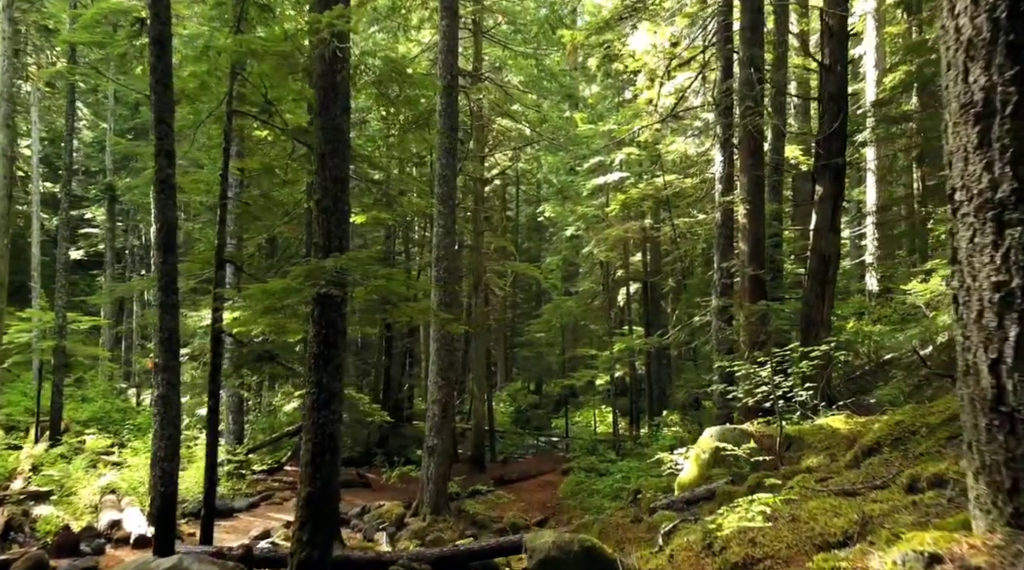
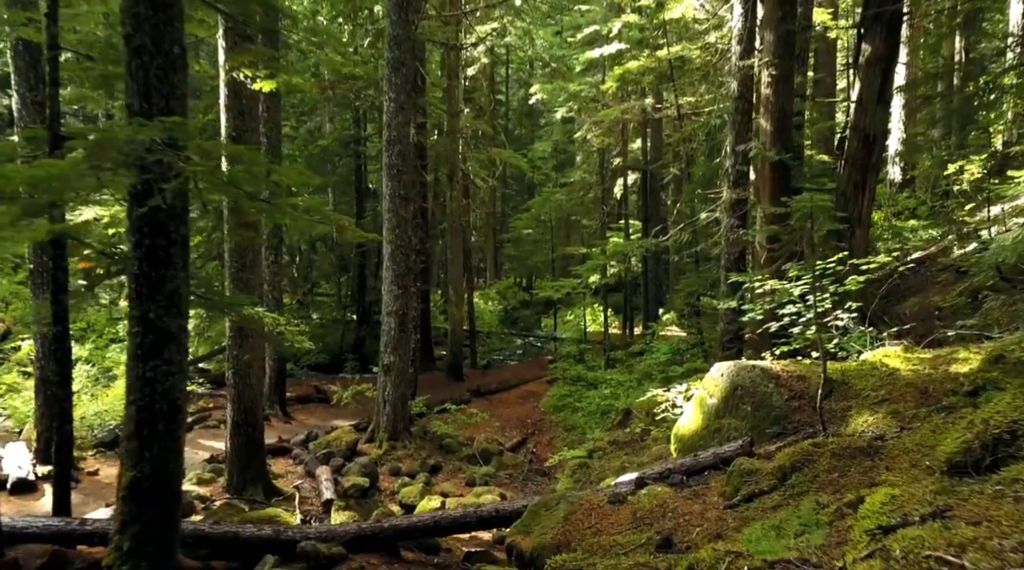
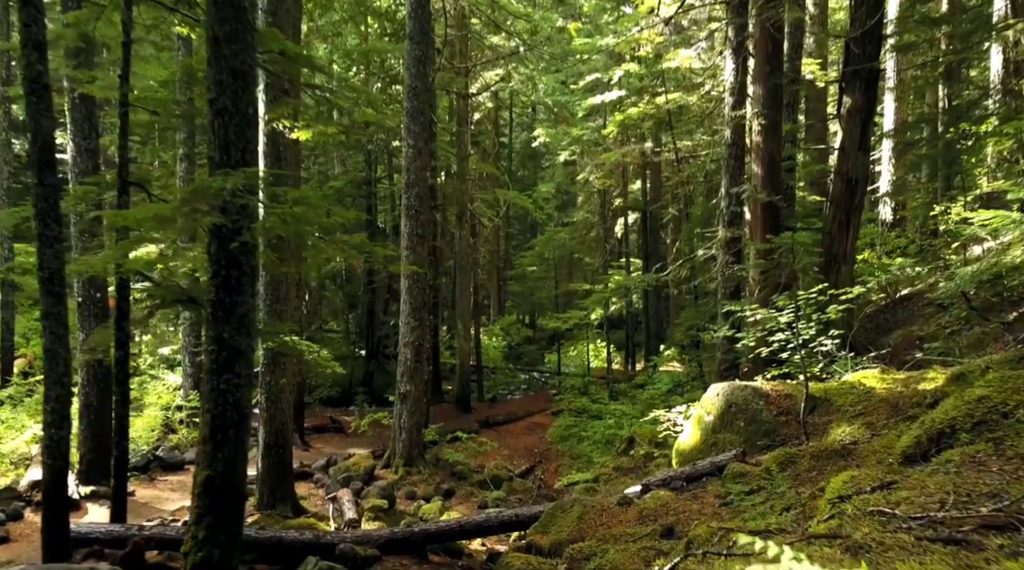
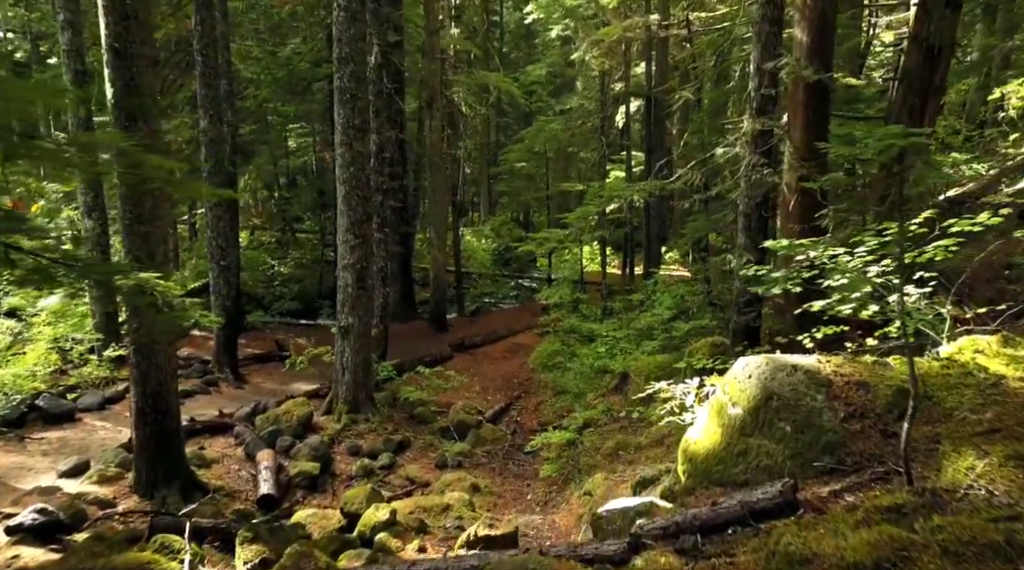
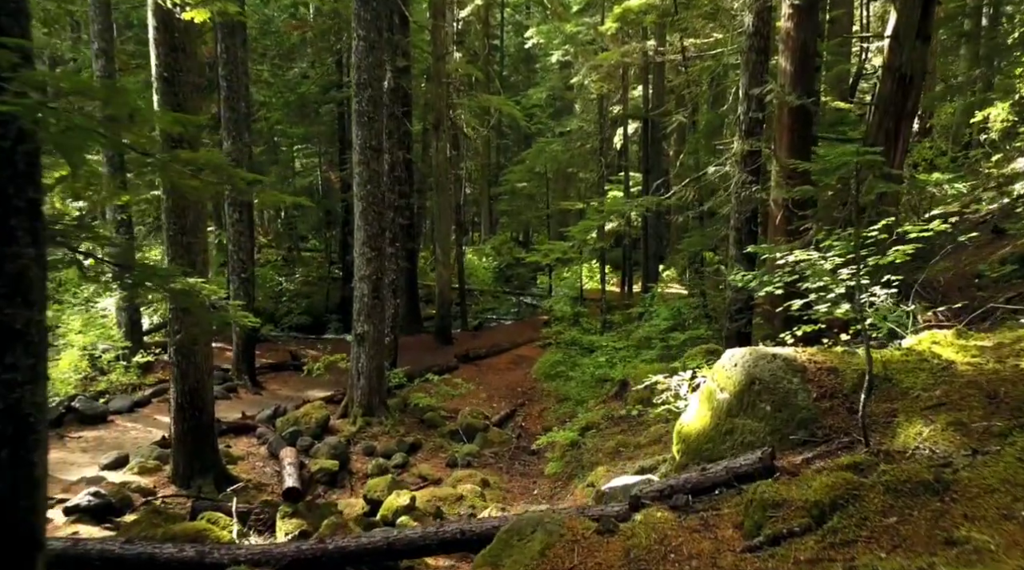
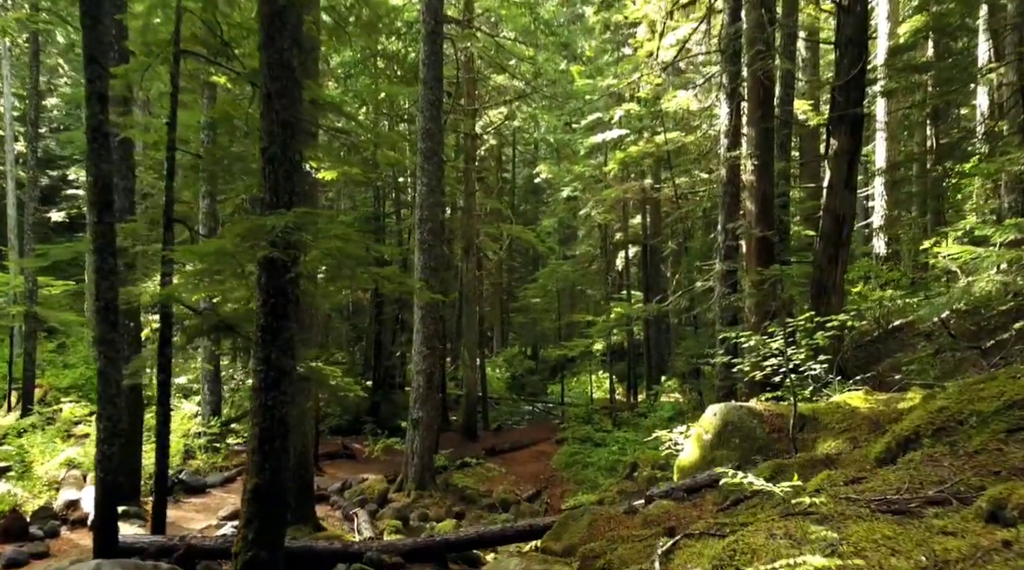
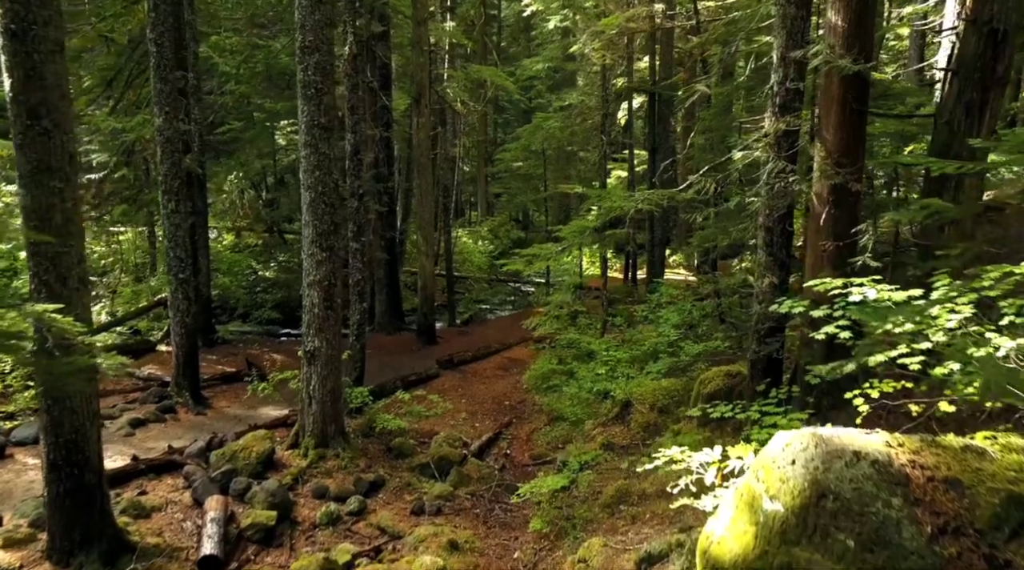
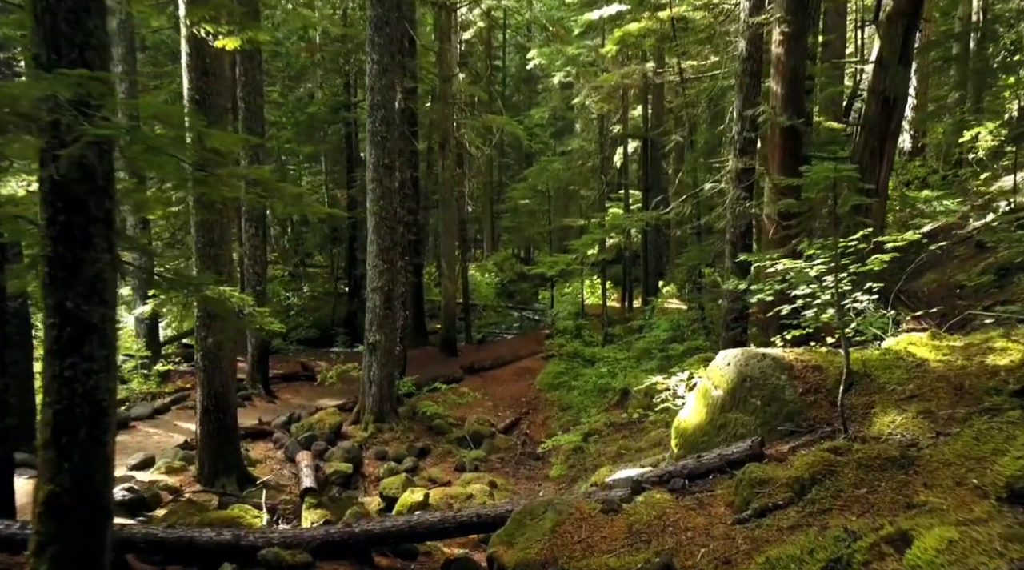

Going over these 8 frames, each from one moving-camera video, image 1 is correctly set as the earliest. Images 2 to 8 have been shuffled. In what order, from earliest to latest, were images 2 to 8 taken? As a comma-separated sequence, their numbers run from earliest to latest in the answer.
6, 3, 2, 8, 5, 4, 7
